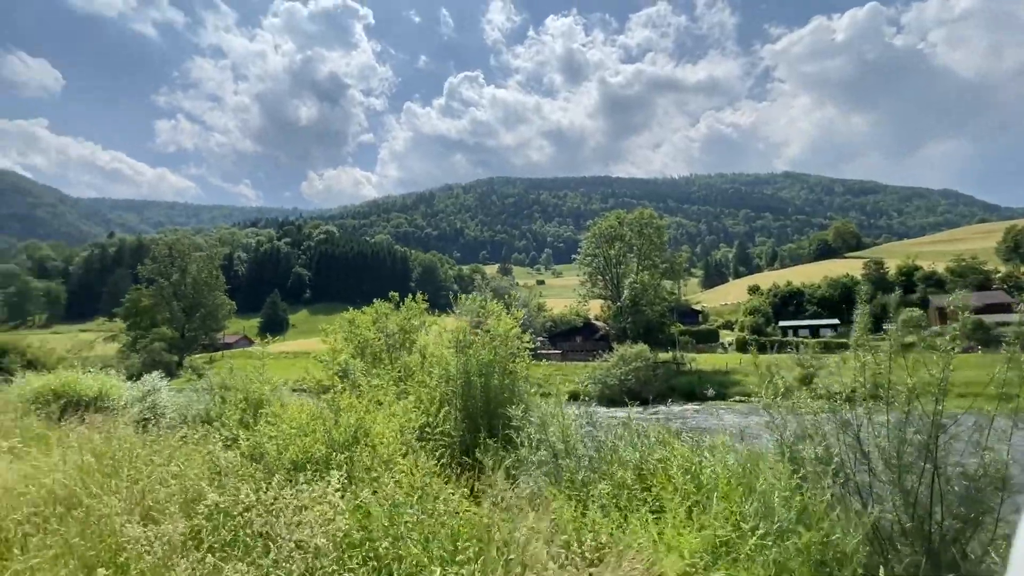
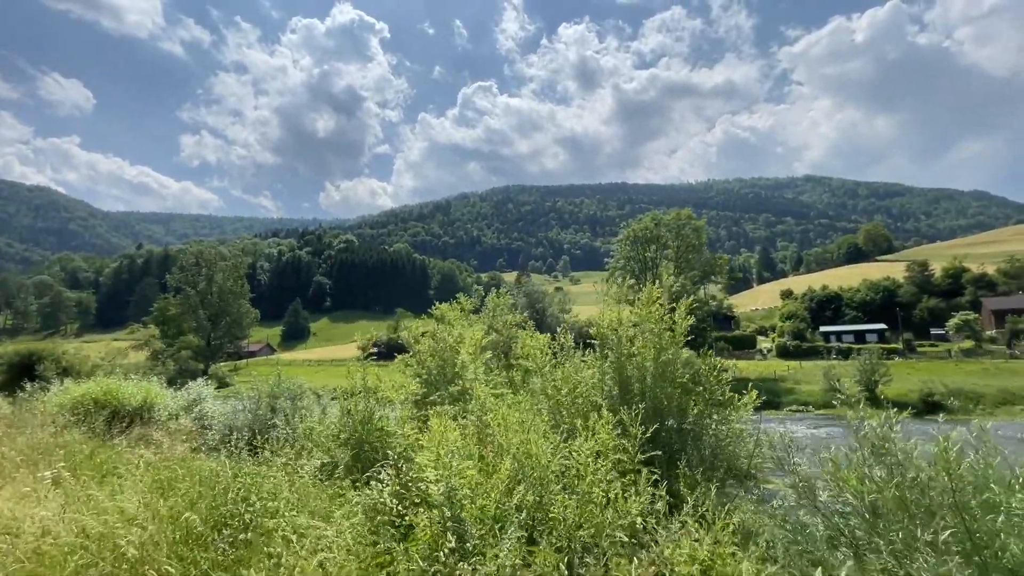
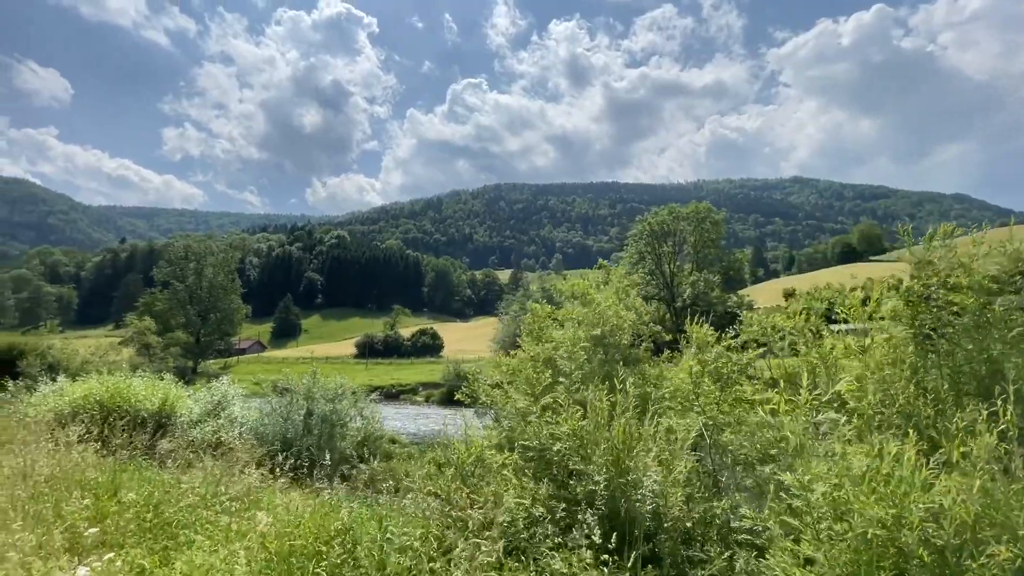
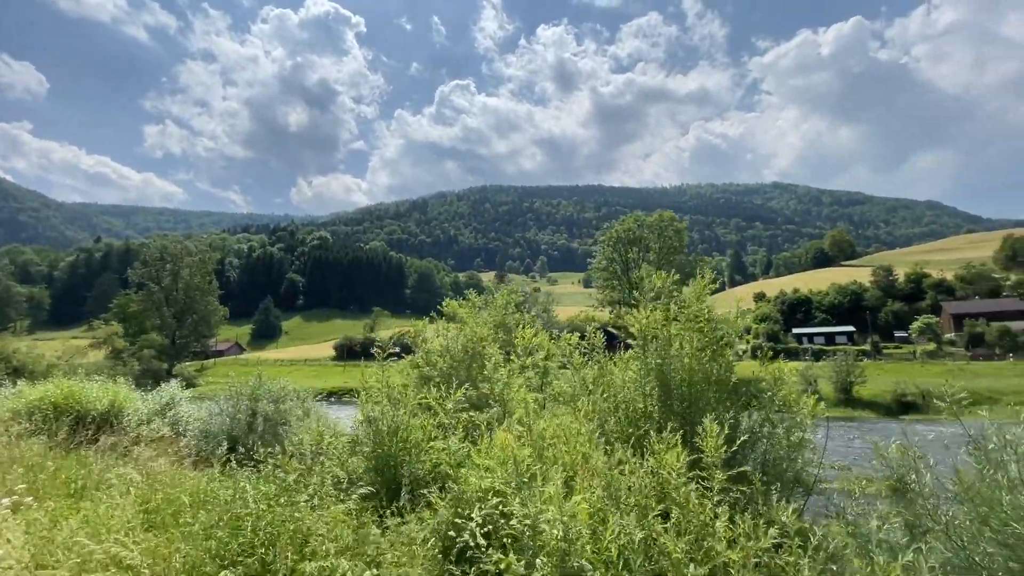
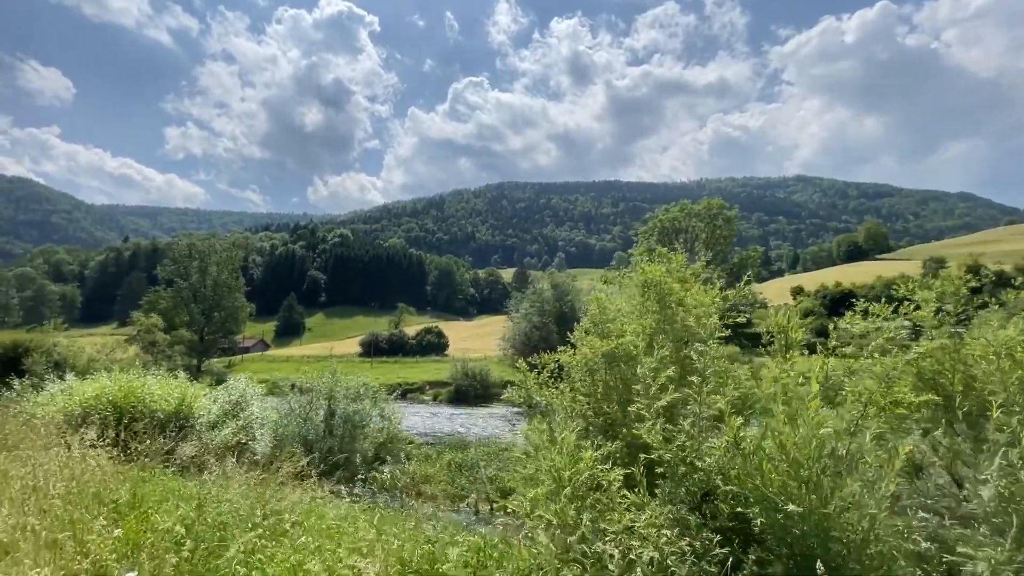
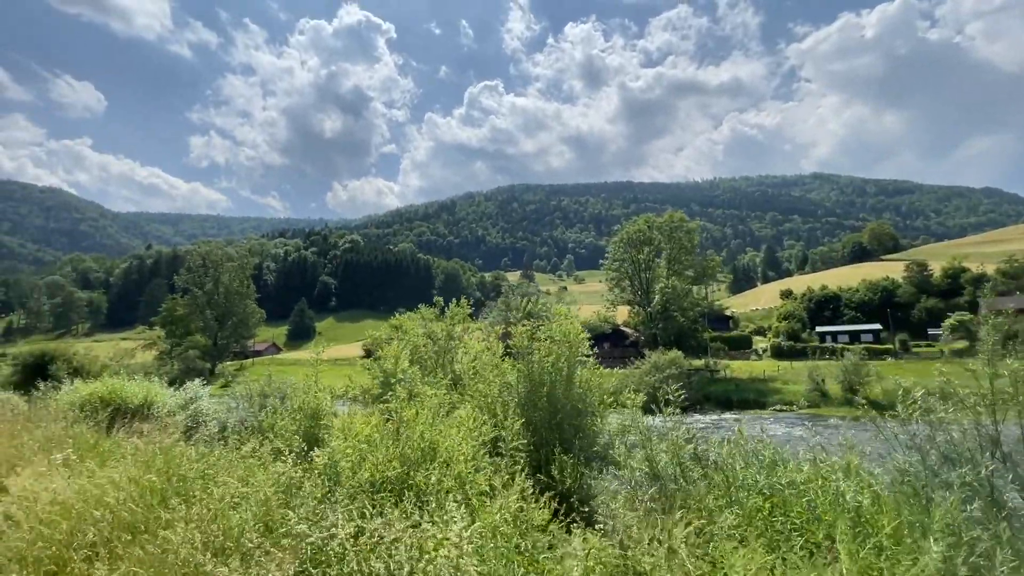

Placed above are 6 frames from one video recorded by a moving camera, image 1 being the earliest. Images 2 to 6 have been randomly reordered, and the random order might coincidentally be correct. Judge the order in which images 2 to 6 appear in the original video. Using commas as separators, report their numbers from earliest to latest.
6, 2, 4, 3, 5
